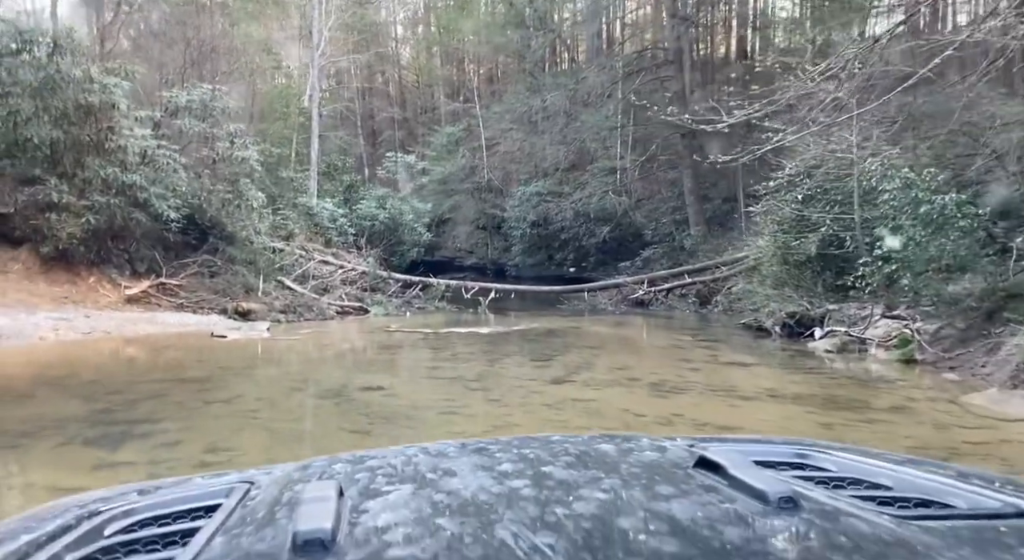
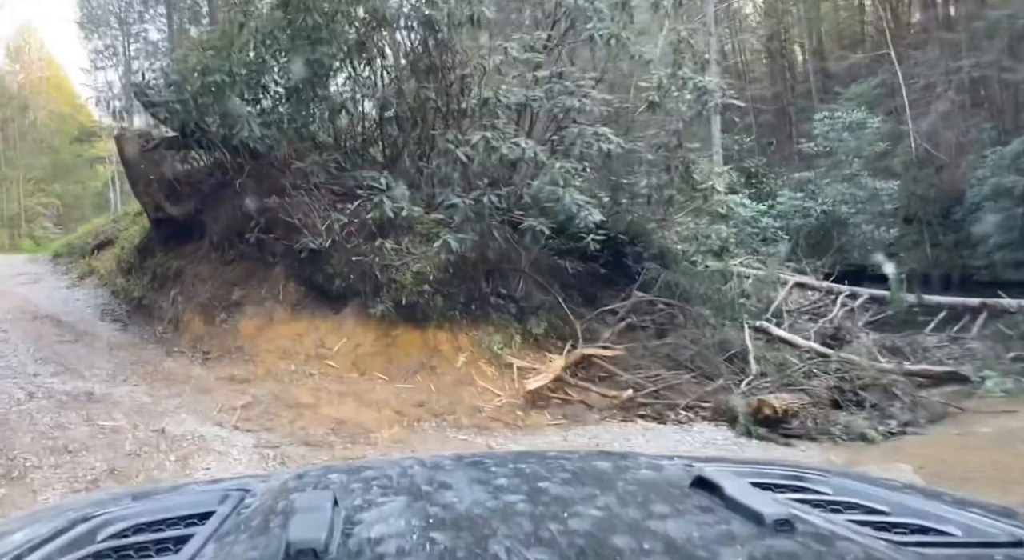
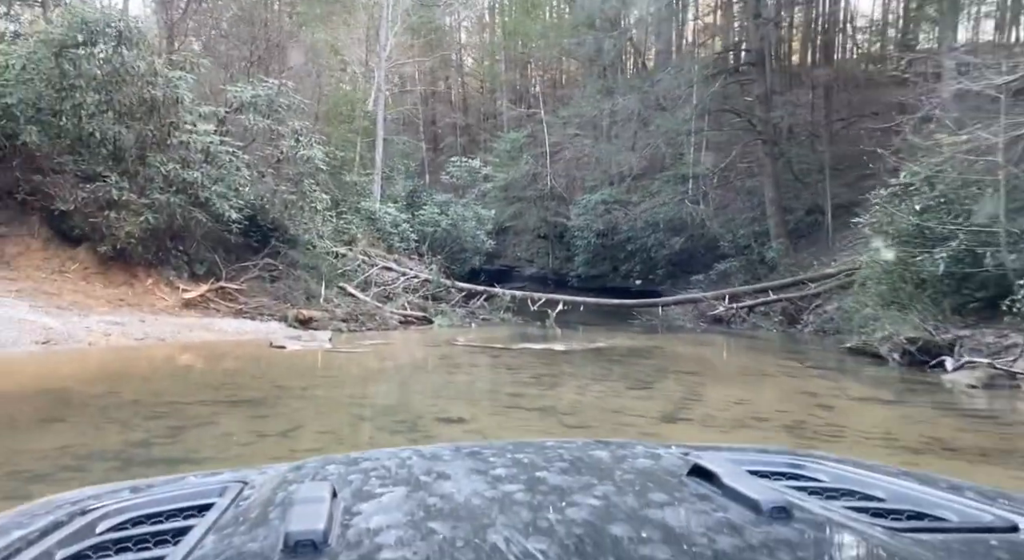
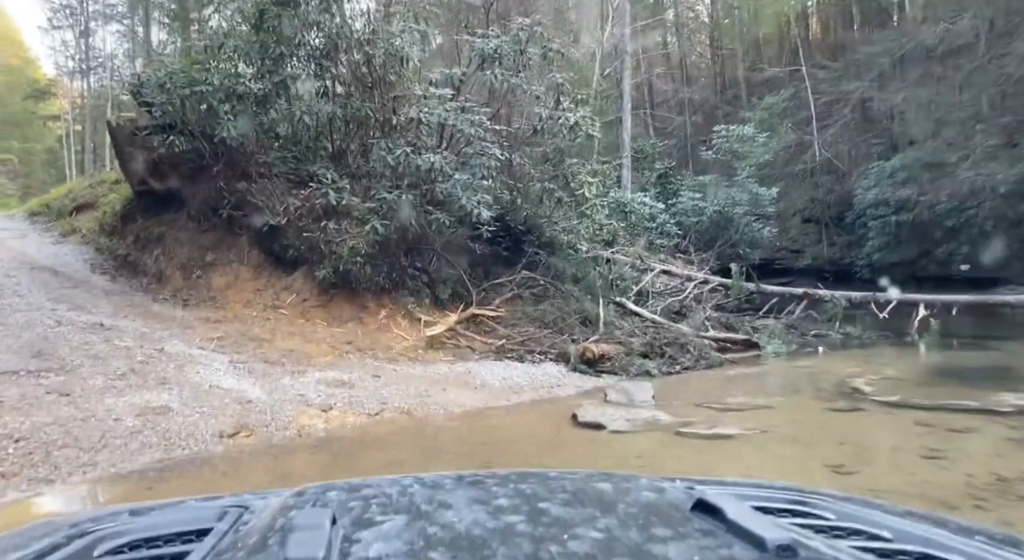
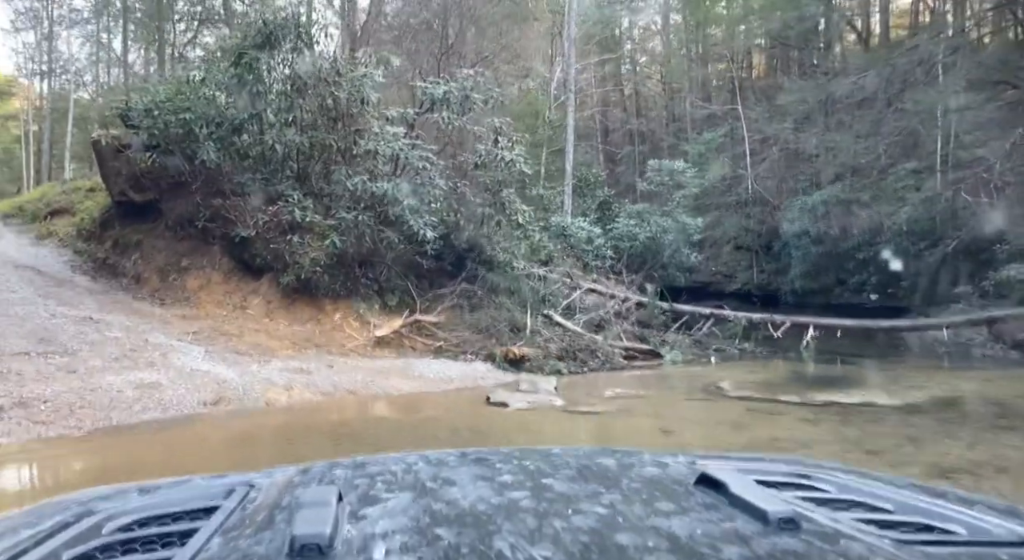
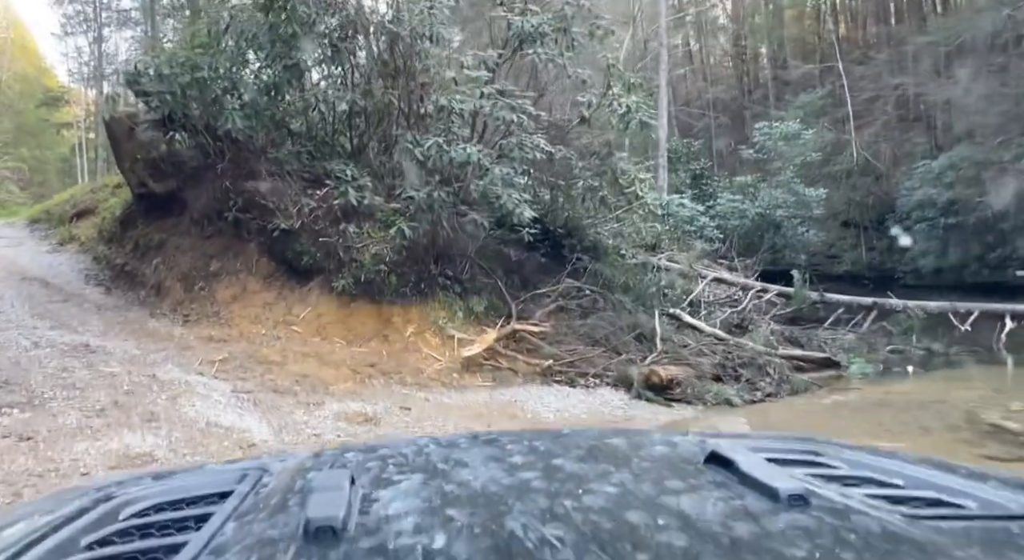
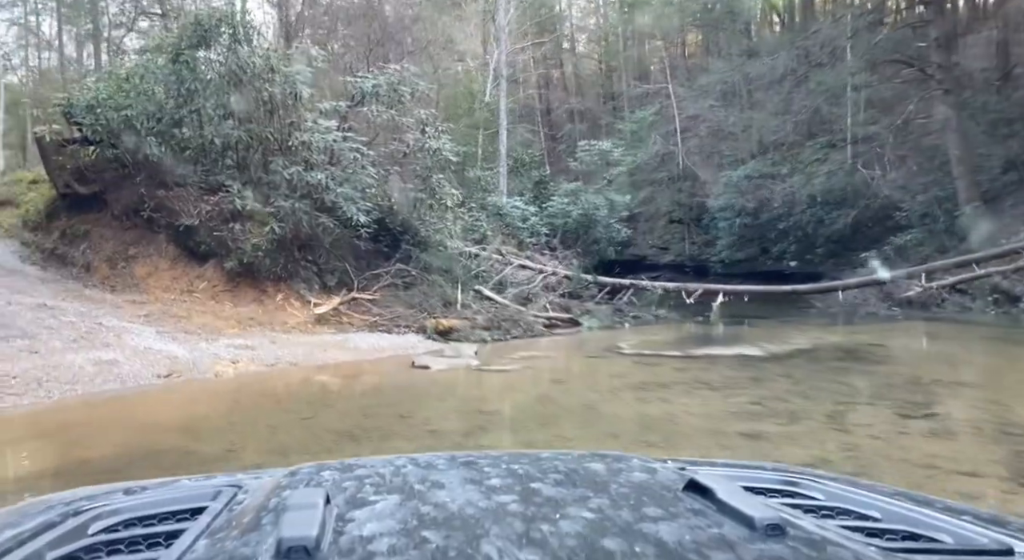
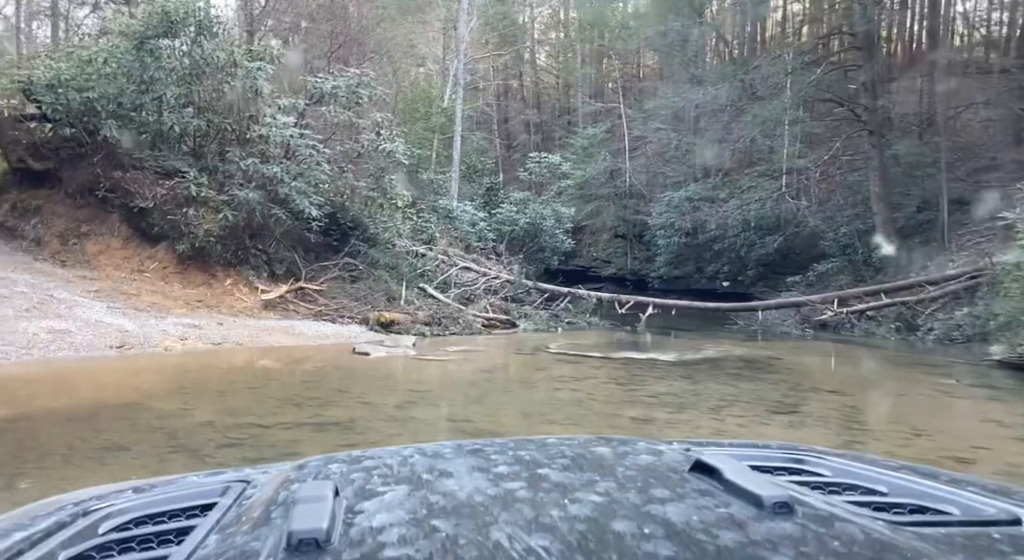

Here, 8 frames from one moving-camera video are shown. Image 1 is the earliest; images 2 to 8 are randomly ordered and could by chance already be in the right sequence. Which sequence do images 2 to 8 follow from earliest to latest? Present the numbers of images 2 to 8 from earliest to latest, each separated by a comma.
3, 8, 7, 5, 4, 6, 2
